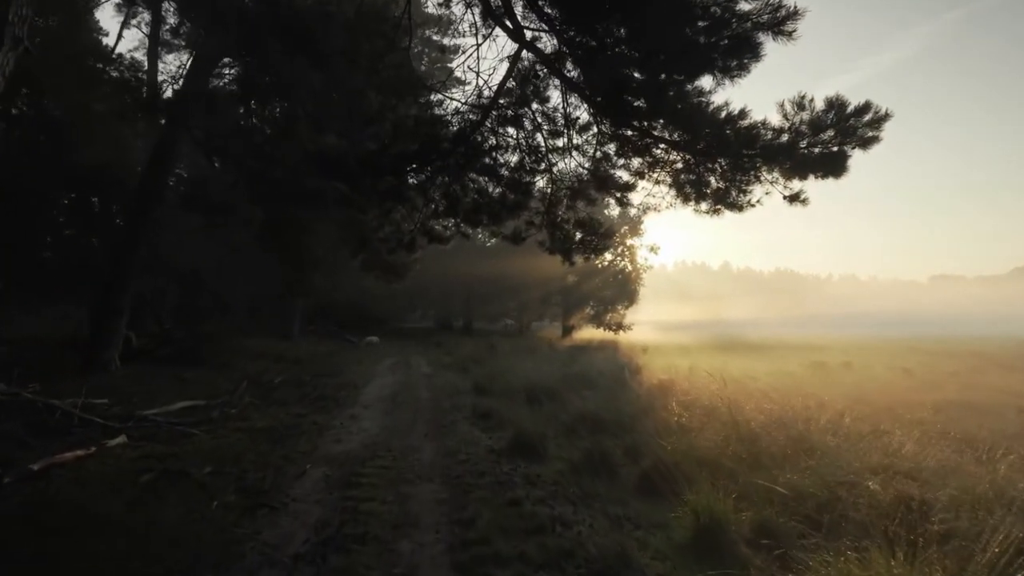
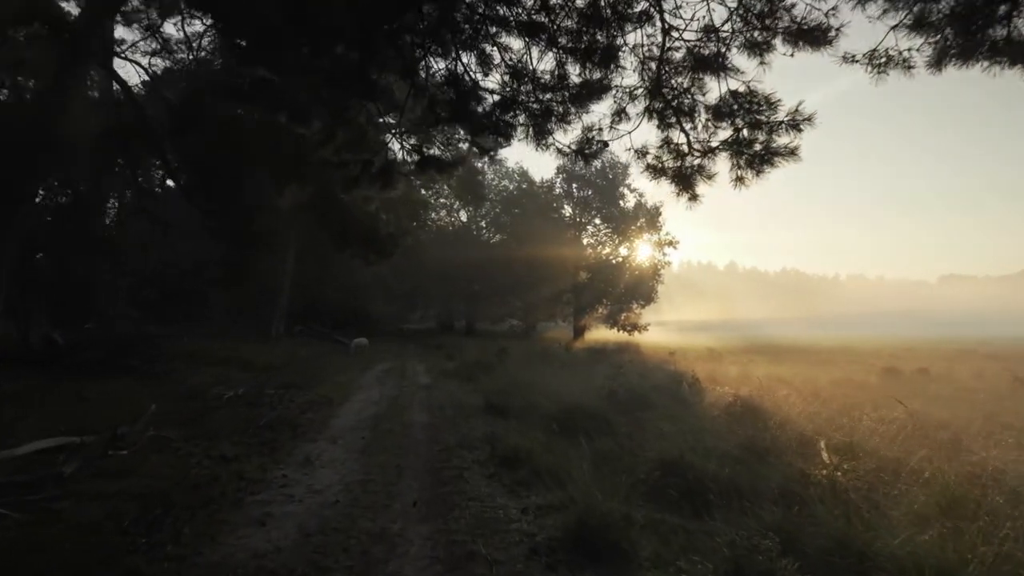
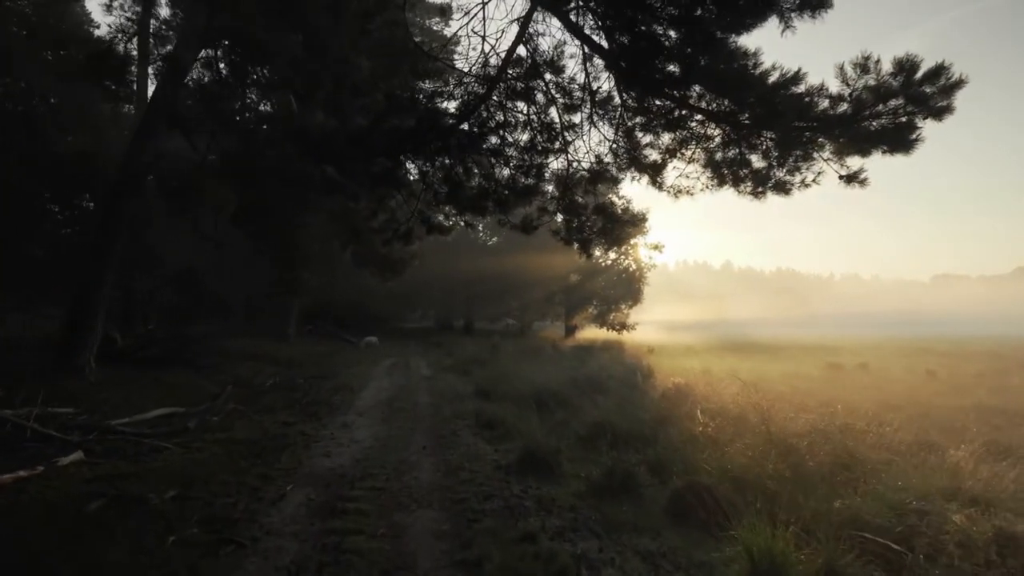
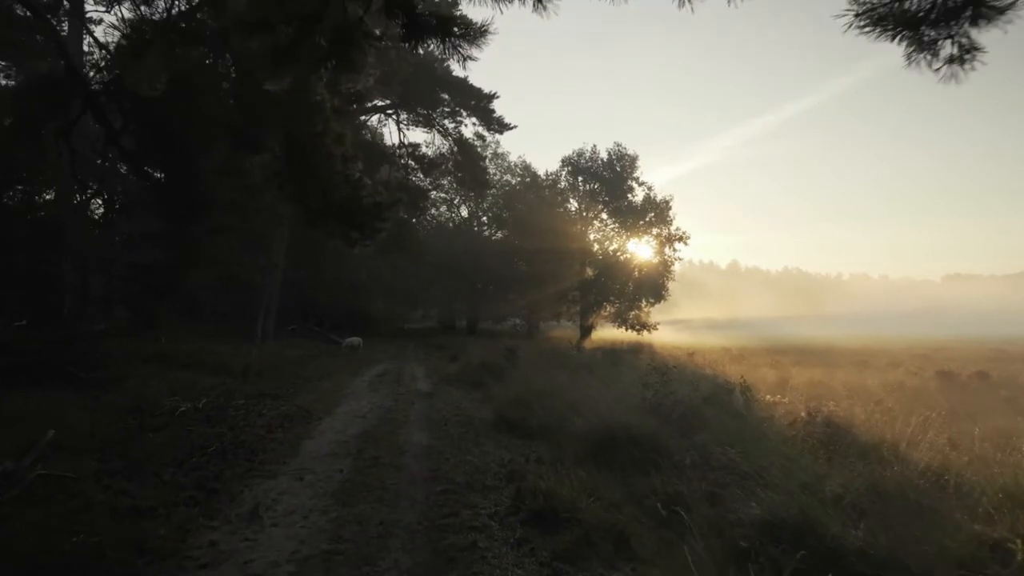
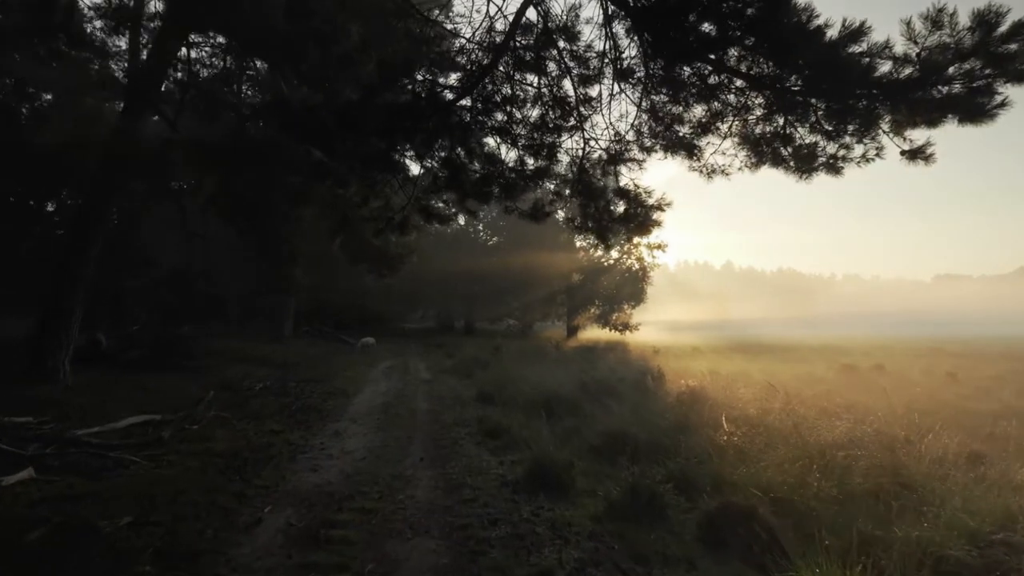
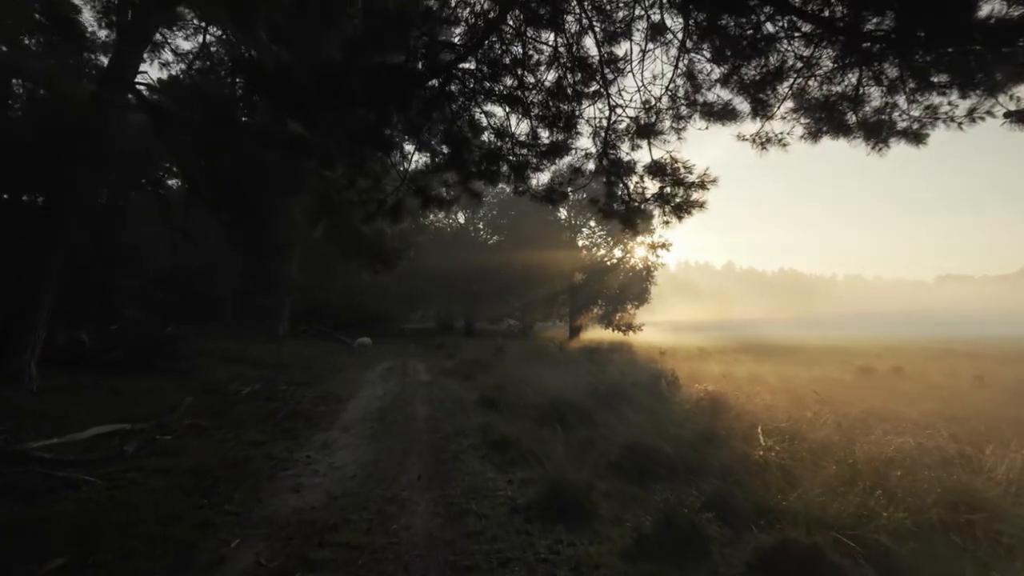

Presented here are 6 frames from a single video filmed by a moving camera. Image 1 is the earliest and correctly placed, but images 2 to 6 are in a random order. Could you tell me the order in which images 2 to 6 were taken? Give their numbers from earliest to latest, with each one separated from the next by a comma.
3, 5, 6, 2, 4
